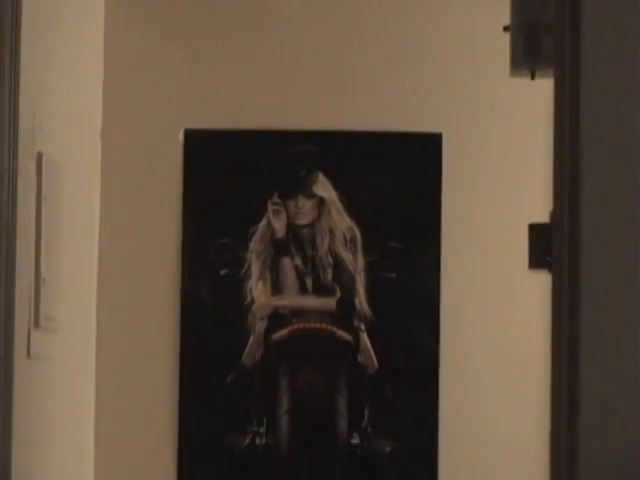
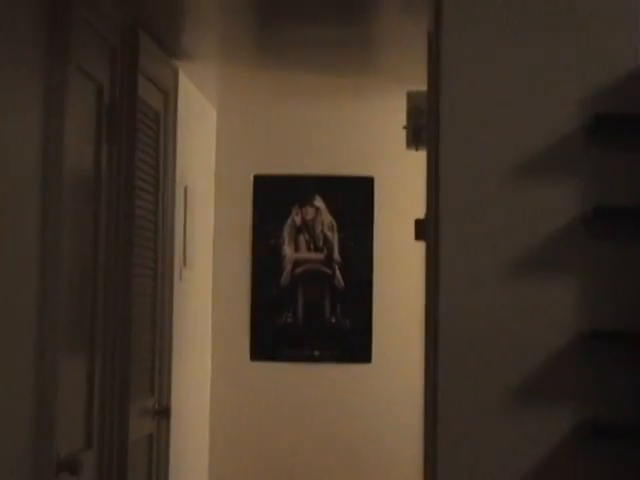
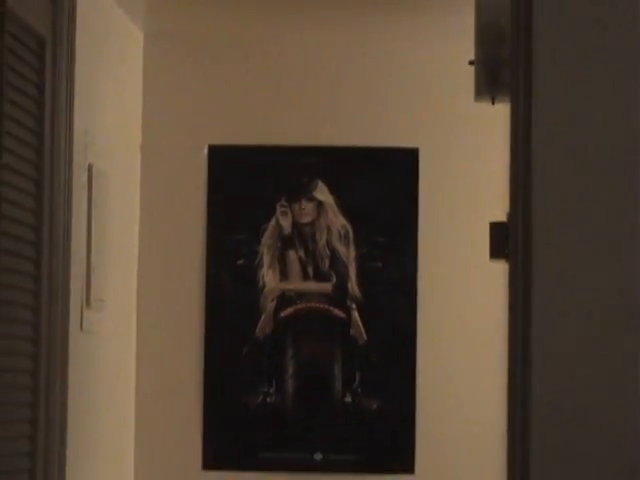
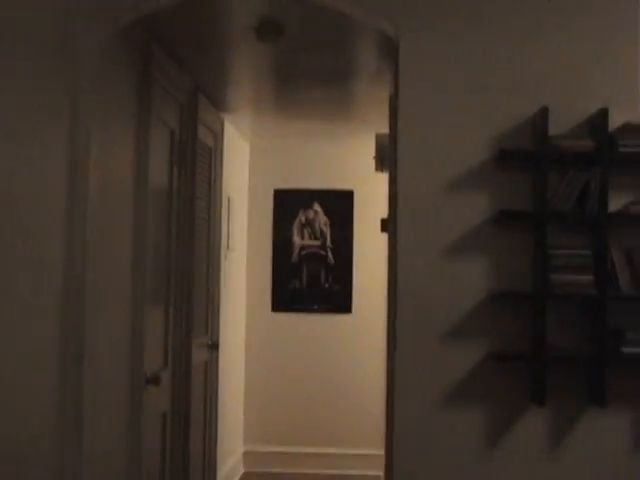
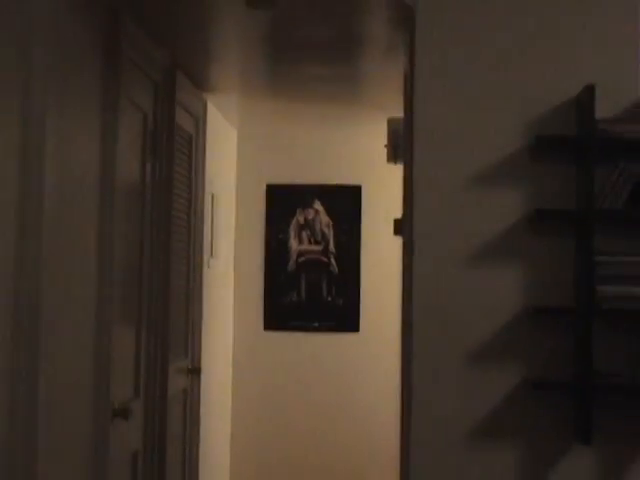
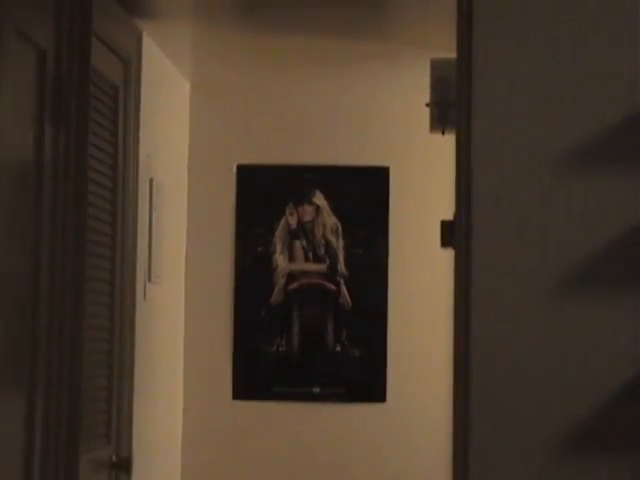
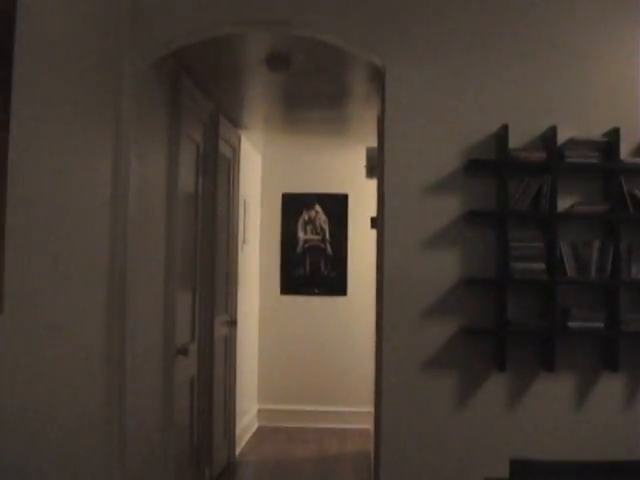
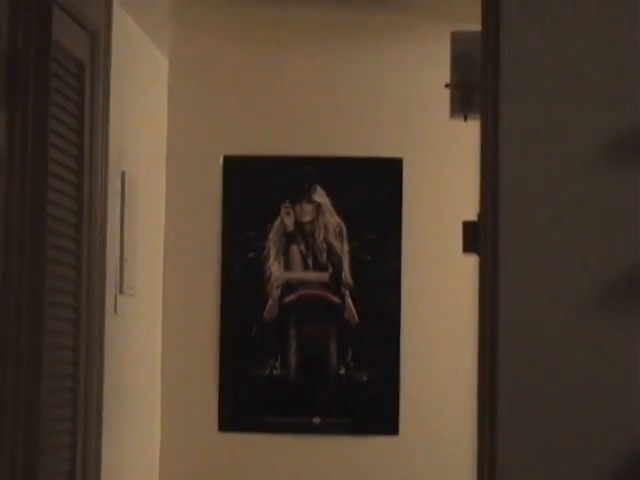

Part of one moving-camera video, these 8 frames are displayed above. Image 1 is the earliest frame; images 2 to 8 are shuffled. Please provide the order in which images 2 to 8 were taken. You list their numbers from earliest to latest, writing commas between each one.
3, 8, 6, 2, 5, 4, 7
